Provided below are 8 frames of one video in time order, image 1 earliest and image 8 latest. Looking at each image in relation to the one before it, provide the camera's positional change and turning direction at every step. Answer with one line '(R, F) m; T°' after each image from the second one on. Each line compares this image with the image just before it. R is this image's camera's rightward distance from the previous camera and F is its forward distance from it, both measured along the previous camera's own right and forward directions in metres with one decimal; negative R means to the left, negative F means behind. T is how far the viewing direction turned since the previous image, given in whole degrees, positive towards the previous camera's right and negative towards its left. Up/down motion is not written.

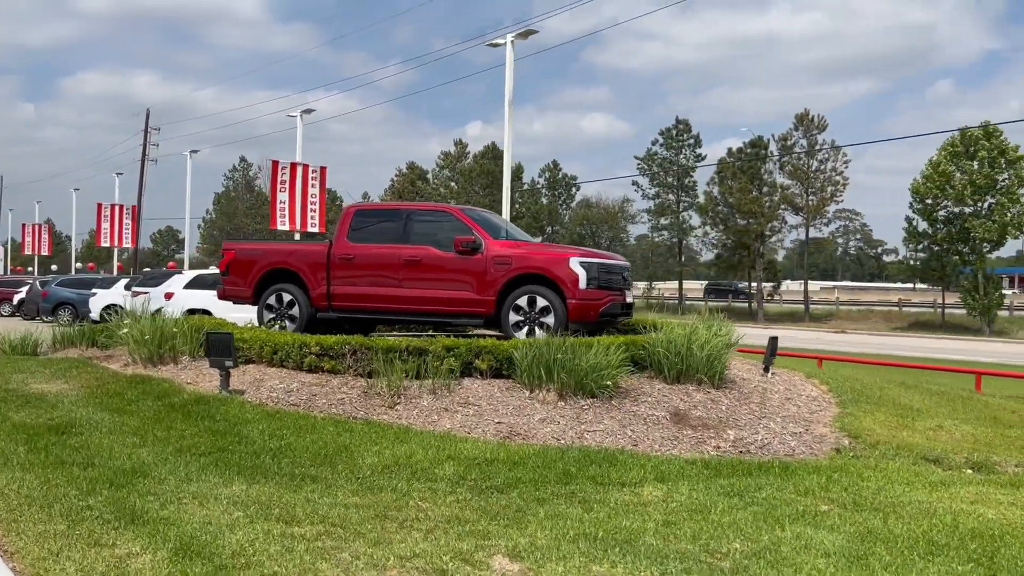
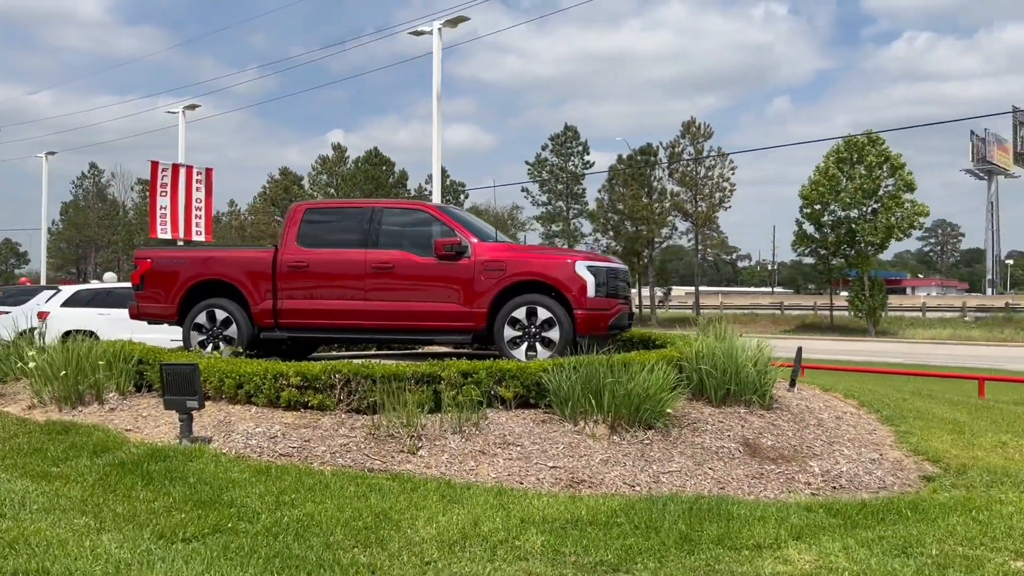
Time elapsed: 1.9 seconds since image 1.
(-1.3, +1.6) m; +9°
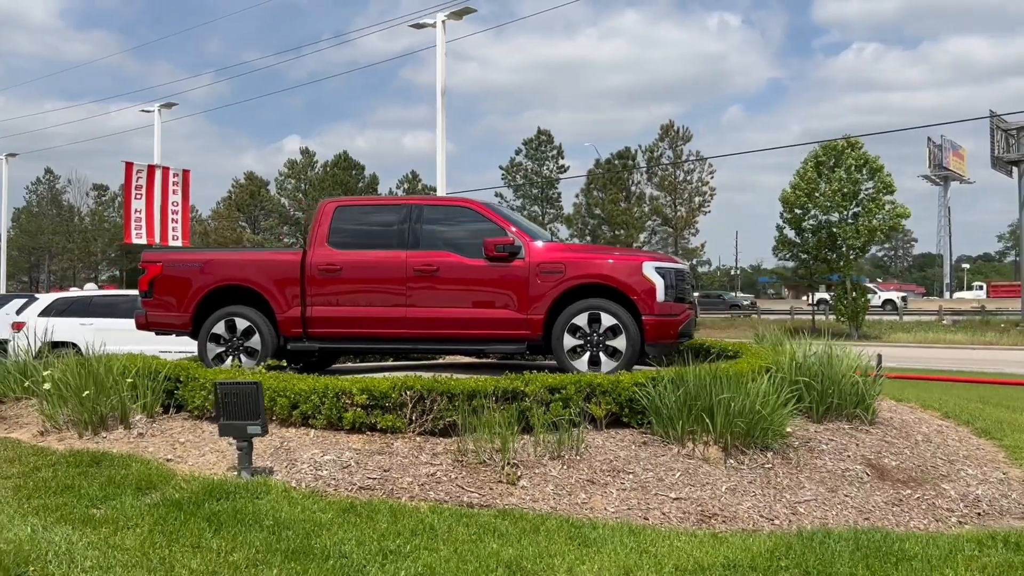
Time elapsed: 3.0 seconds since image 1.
(-0.9, +0.8) m; +3°
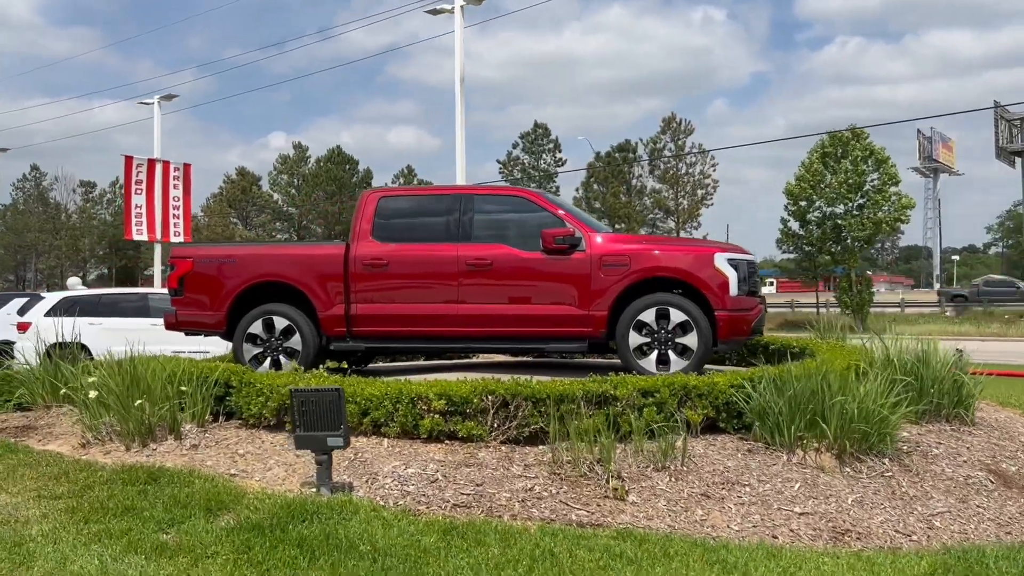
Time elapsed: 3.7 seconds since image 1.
(-0.7, +0.5) m; +1°
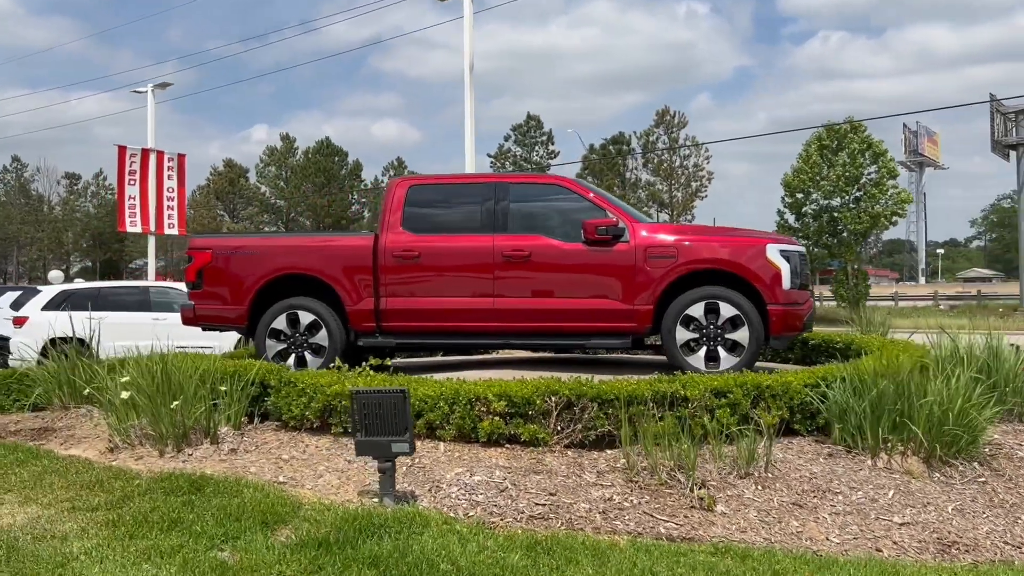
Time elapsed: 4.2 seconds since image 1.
(-0.5, +0.4) m; +1°
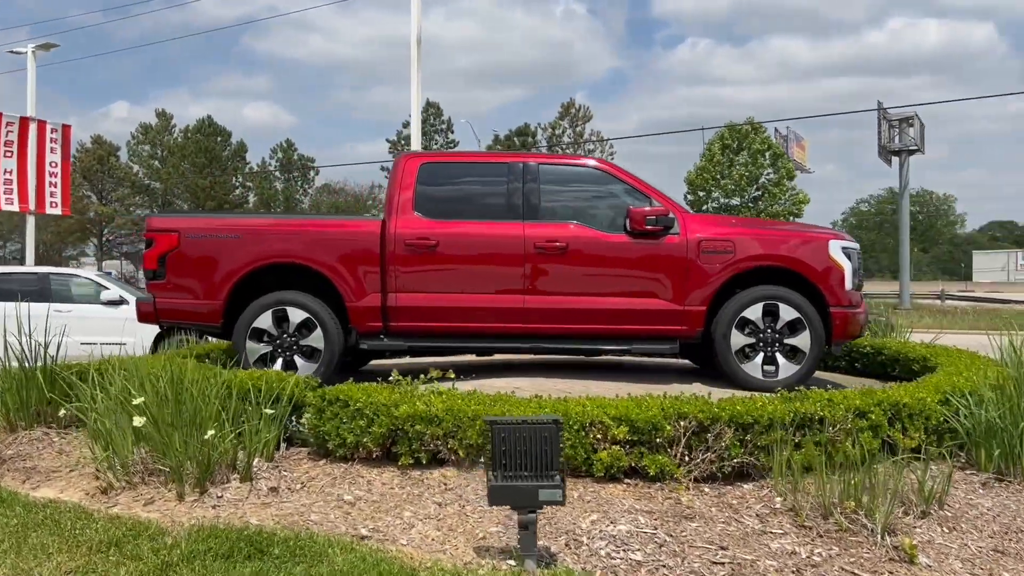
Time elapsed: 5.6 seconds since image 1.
(-1.2, +1.1) m; +8°
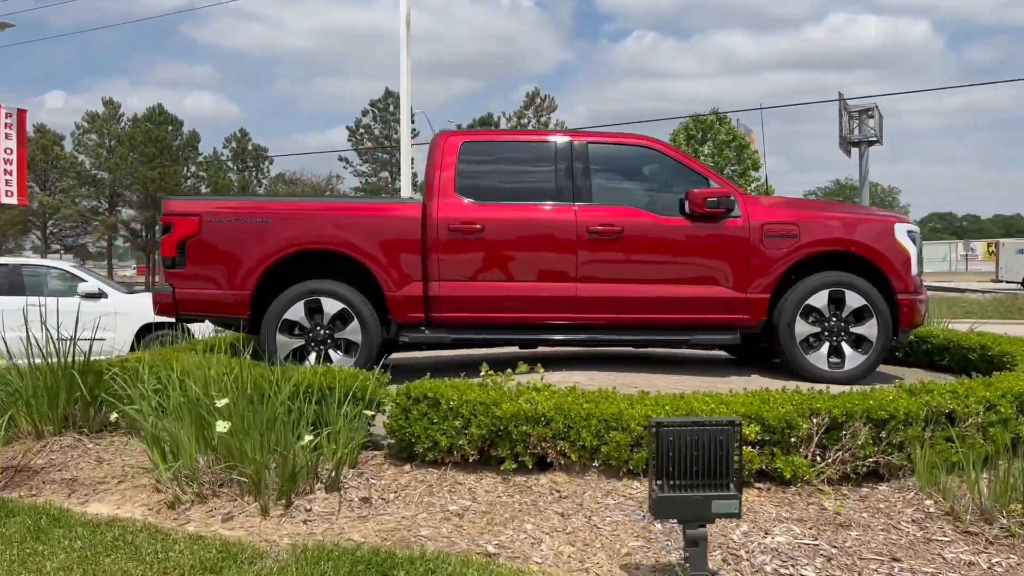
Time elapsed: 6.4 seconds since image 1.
(-0.7, +0.5) m; +3°
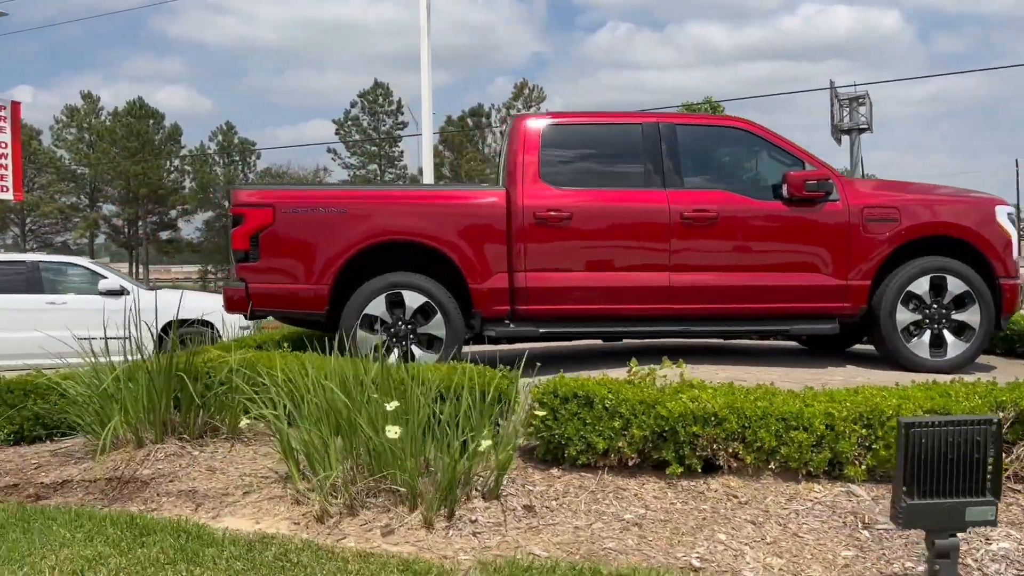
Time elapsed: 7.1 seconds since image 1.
(-0.8, +0.3) m; +1°
